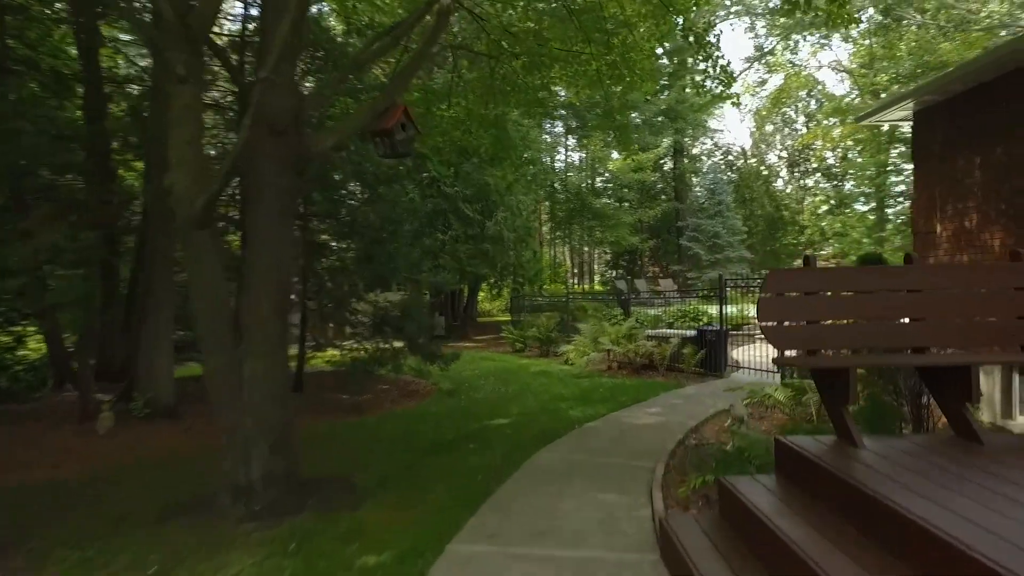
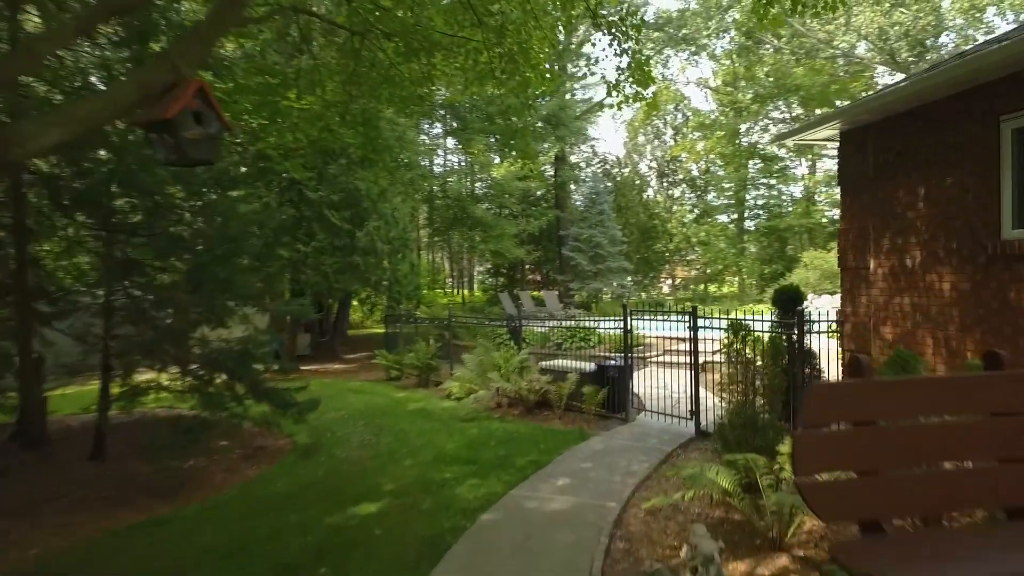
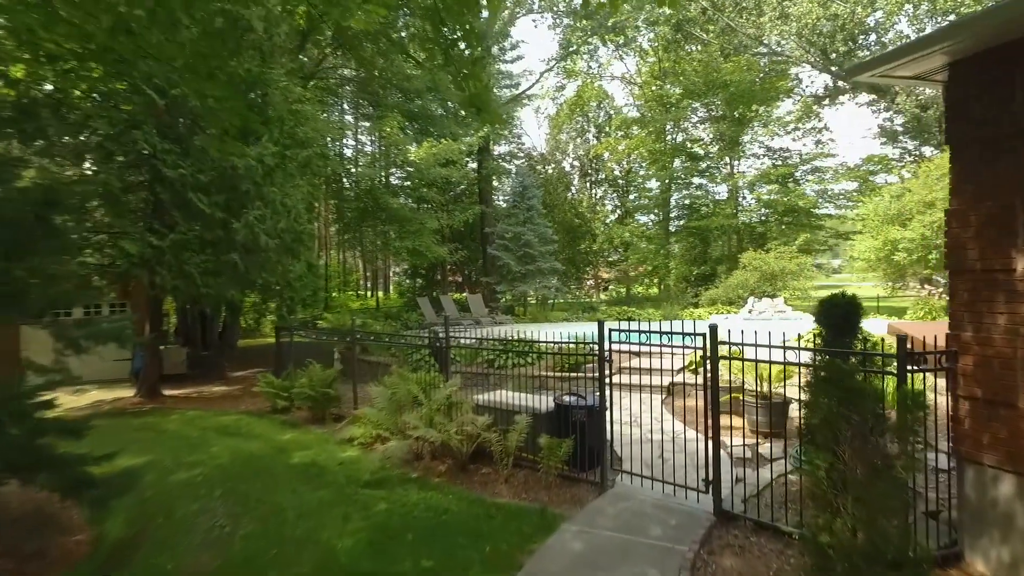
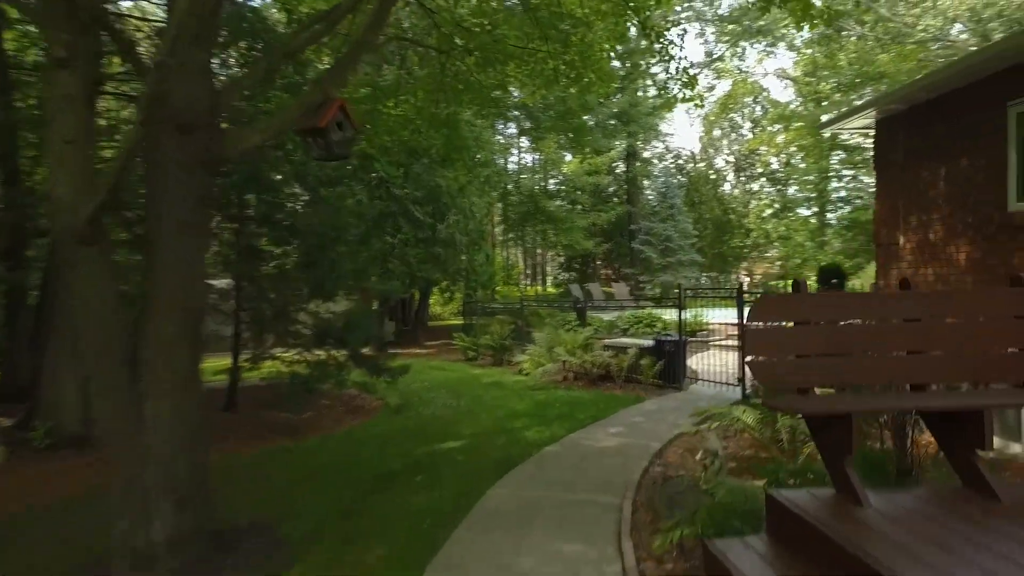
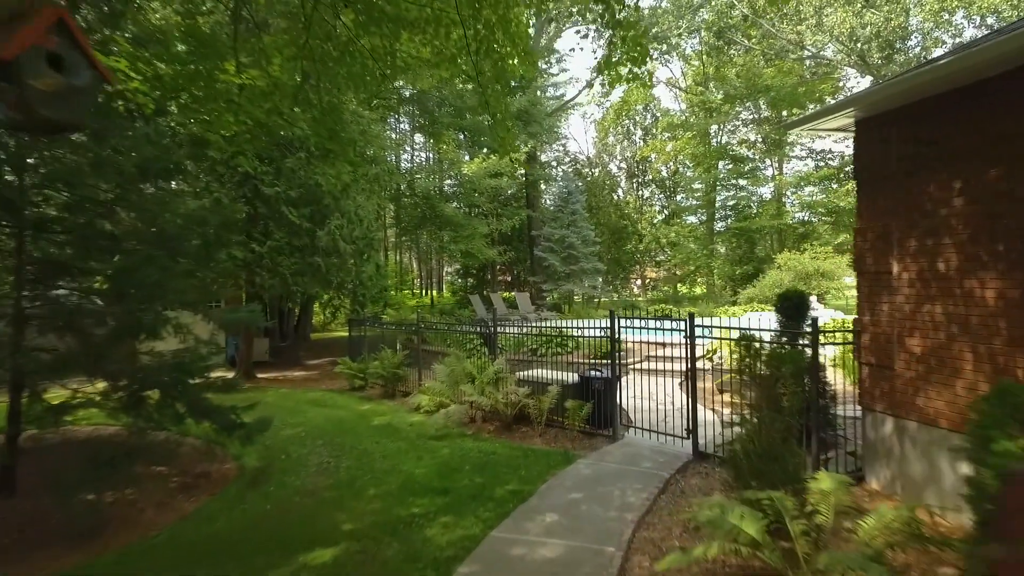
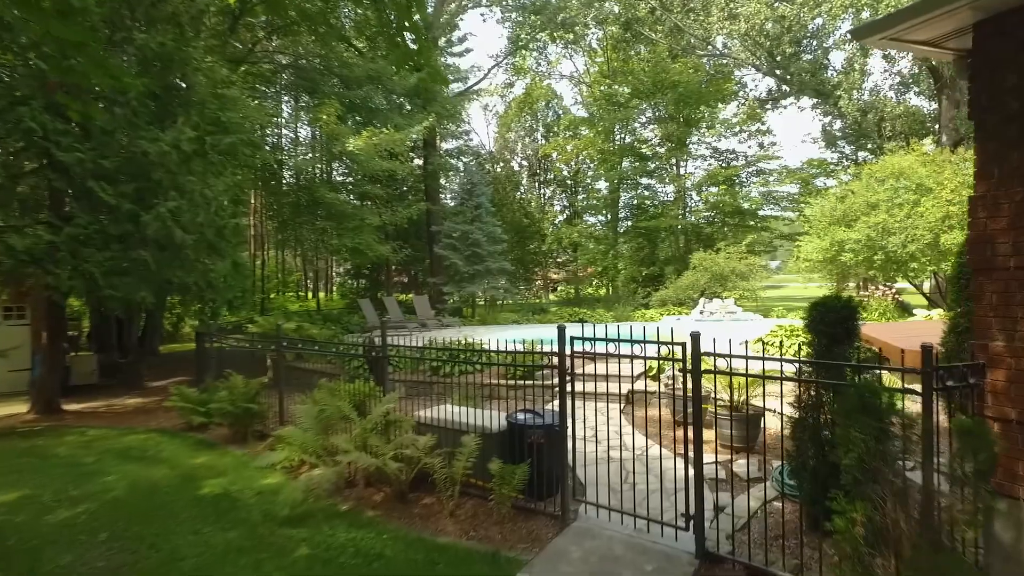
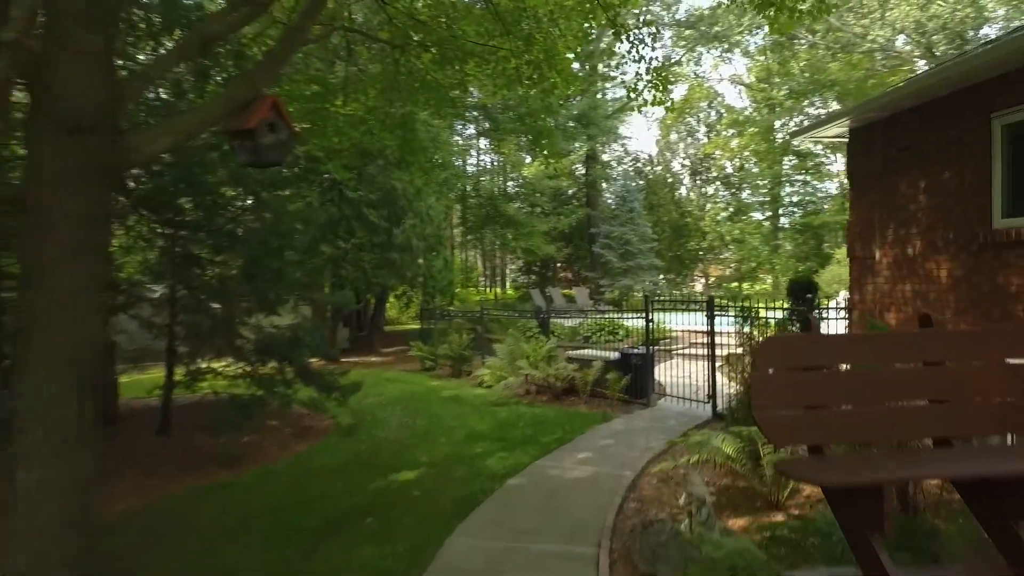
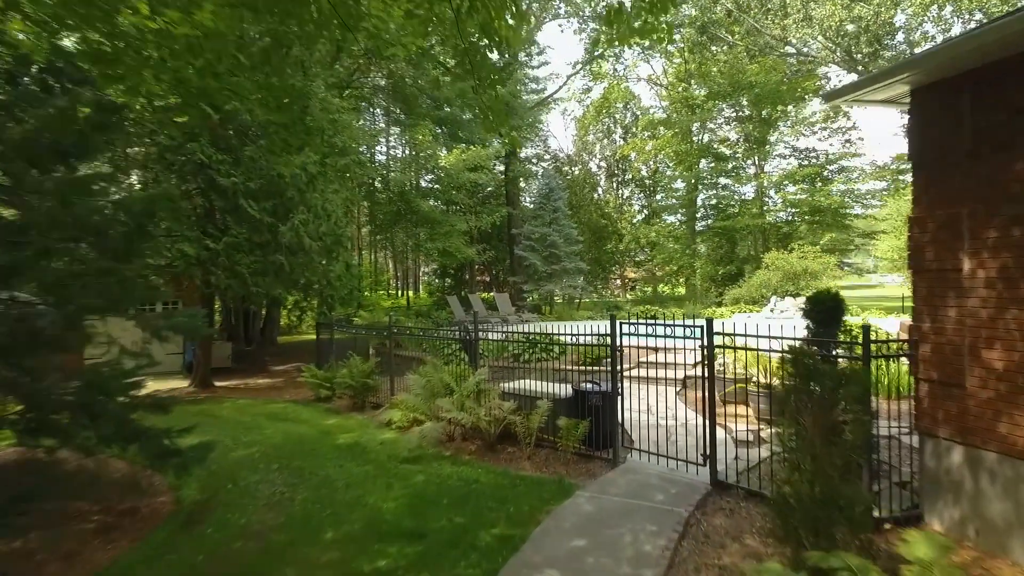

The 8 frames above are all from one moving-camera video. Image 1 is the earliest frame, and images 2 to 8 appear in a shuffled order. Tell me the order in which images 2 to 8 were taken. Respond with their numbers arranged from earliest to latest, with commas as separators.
4, 7, 2, 5, 8, 3, 6
